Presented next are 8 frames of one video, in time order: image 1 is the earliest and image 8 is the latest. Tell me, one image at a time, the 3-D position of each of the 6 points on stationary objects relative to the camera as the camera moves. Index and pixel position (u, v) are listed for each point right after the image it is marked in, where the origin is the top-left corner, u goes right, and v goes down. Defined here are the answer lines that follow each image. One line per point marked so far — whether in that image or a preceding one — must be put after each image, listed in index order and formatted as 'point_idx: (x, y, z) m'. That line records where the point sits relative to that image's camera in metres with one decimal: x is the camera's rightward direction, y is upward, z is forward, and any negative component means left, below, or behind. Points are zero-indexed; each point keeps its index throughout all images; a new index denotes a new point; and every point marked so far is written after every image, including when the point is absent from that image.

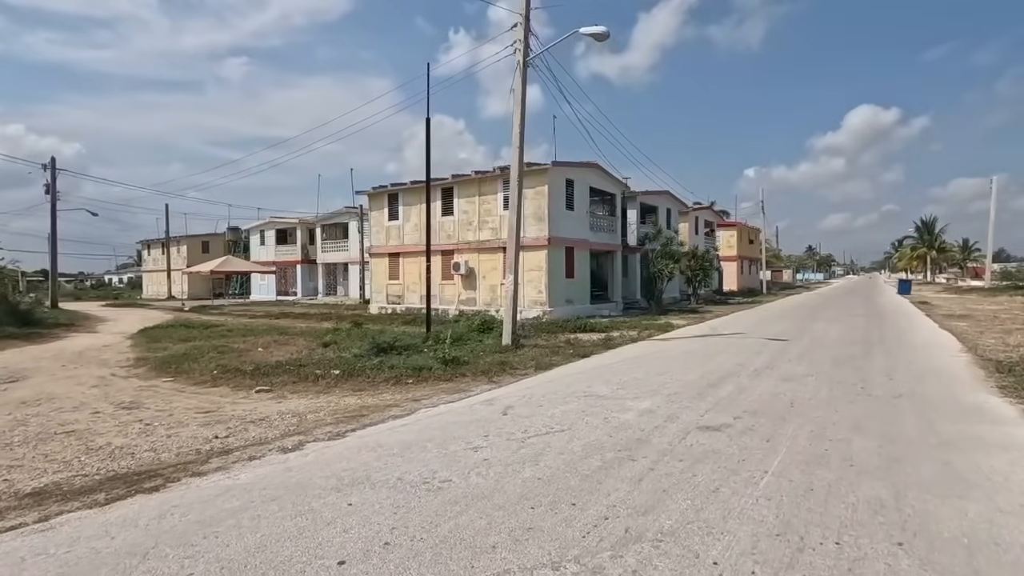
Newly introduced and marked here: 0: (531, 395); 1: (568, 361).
0: (+0.3, -1.8, +8.6) m
1: (+1.3, -1.7, +12.8) m
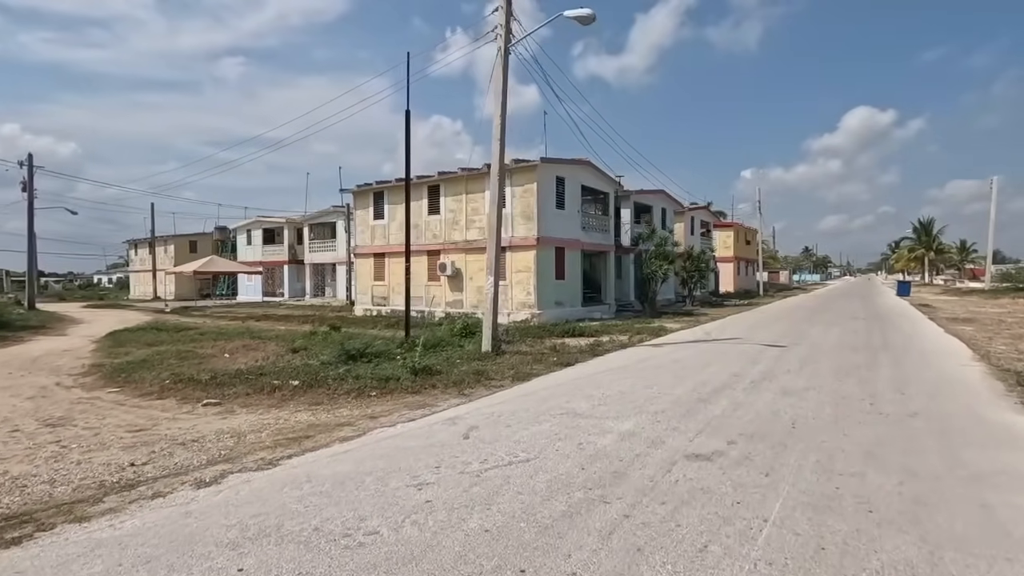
0: (-0.2, -1.8, +7.6) m
1: (+0.8, -1.8, +11.8) m
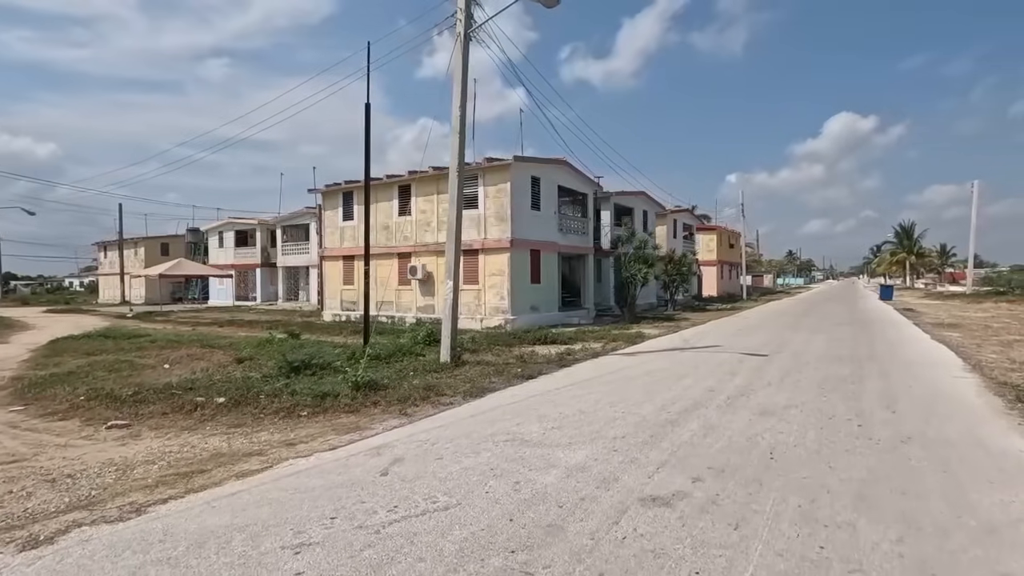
0: (-1.0, -1.9, +6.6) m
1: (-0.1, -1.9, +10.8) m
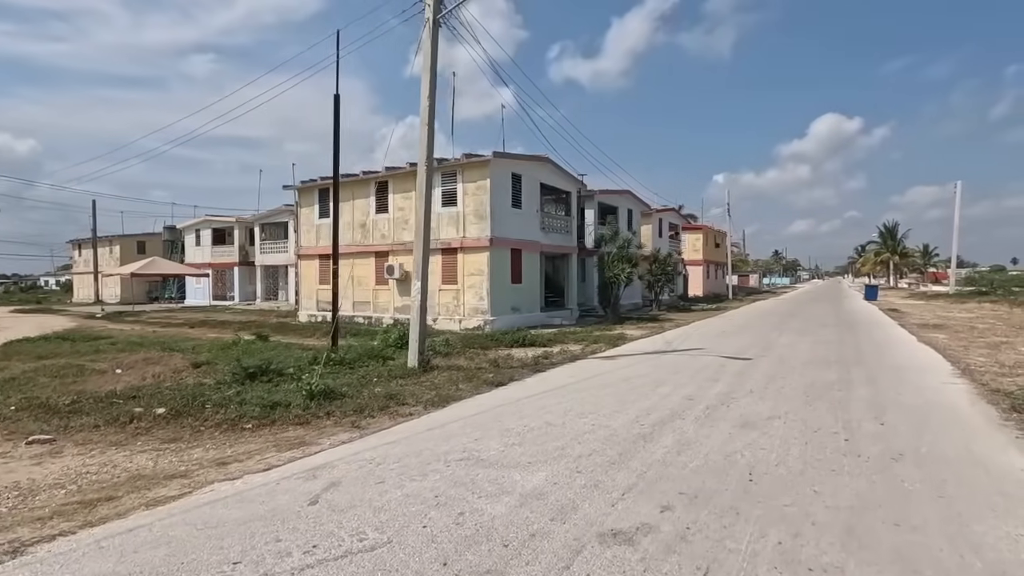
0: (-1.5, -1.9, +5.9) m
1: (-0.7, -1.9, +10.1) m
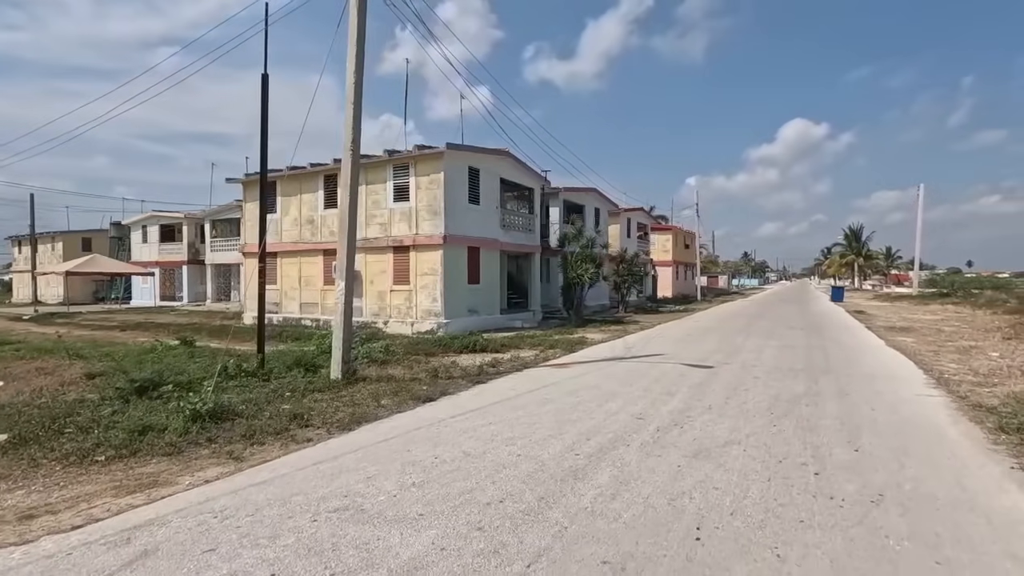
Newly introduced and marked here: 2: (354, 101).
0: (-2.5, -2.0, +4.5) m
1: (-1.8, -2.0, +8.8) m
2: (-3.1, +3.7, +10.6) m
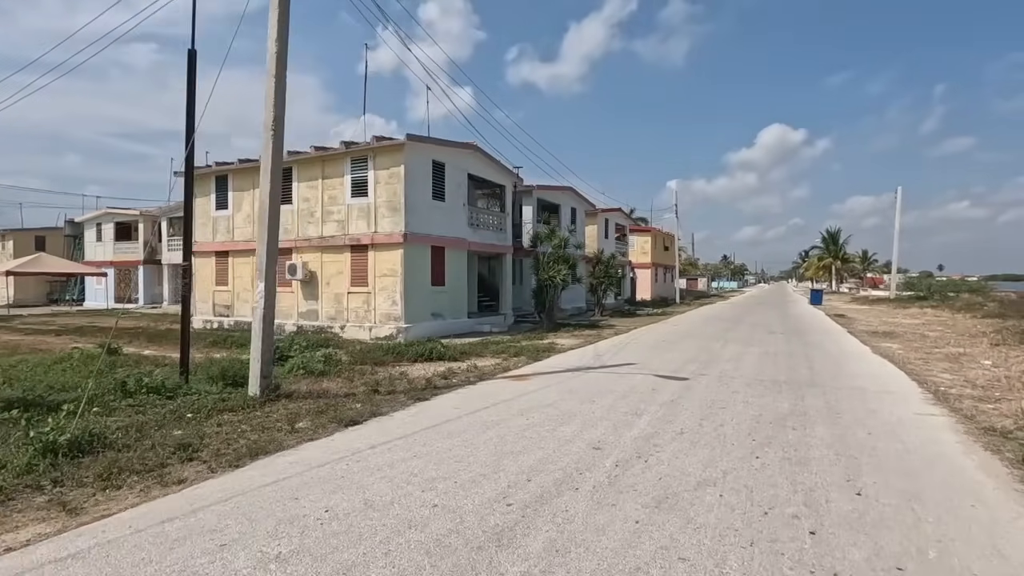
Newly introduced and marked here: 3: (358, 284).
0: (-3.2, -2.0, +3.1) m
1: (-2.7, -2.0, +7.4) m
2: (-4.0, +3.7, +9.2) m
3: (-5.8, +0.2, +20.0) m
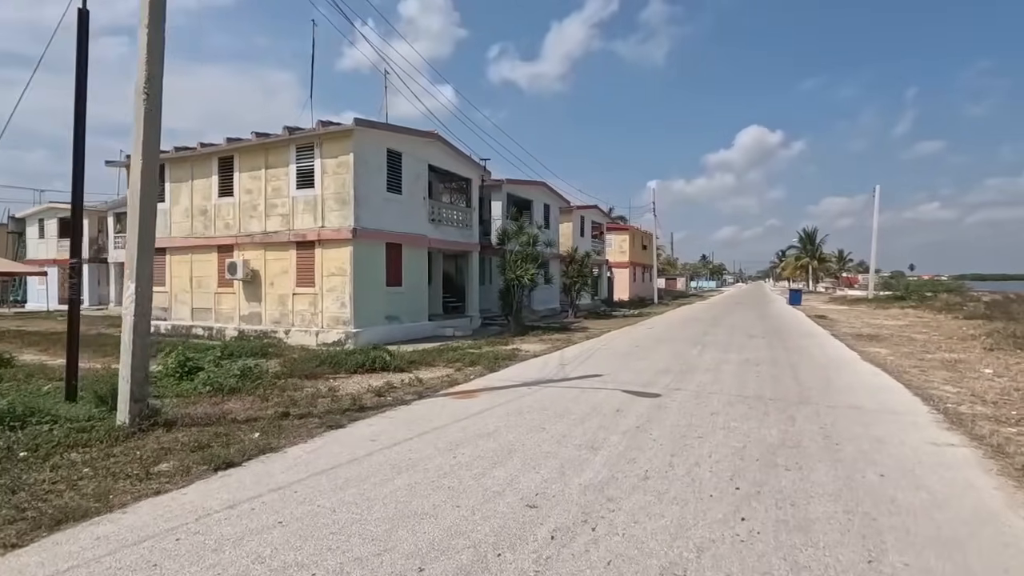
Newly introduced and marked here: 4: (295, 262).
0: (-3.9, -2.0, +1.4) m
1: (-3.6, -2.0, +5.6) m
2: (-4.9, +3.6, +7.4) m
3: (-7.1, +0.1, +18.1) m
4: (-7.4, +0.9, +18.3) m
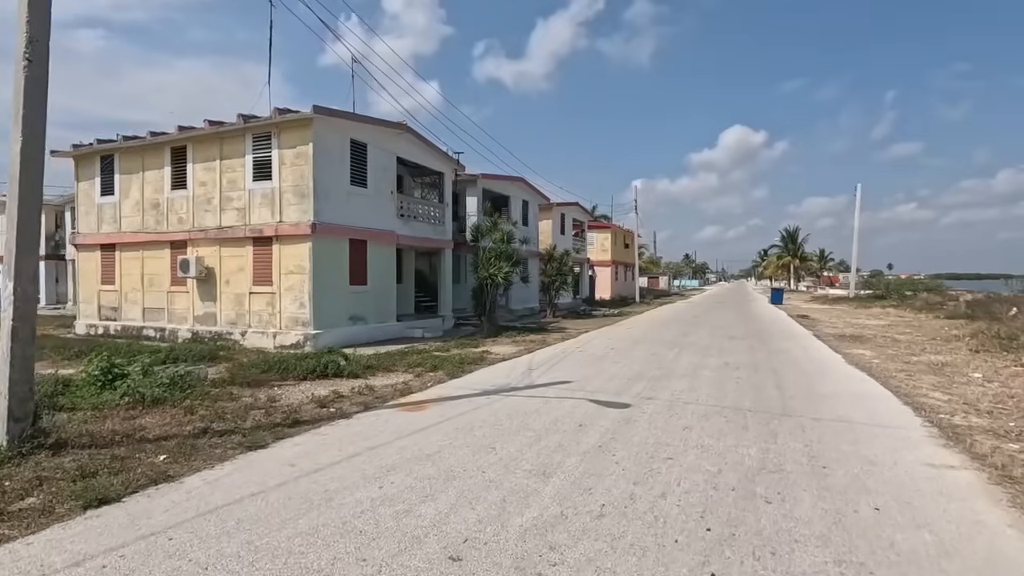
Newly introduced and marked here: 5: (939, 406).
0: (-4.4, -2.0, +0.3) m
1: (-4.2, -2.0, +4.6) m
2: (-5.6, +3.6, +6.4) m
3: (-8.0, +0.2, +17.0) m
4: (-8.4, +0.9, +17.1) m
5: (+7.0, -1.9, +8.7) m
